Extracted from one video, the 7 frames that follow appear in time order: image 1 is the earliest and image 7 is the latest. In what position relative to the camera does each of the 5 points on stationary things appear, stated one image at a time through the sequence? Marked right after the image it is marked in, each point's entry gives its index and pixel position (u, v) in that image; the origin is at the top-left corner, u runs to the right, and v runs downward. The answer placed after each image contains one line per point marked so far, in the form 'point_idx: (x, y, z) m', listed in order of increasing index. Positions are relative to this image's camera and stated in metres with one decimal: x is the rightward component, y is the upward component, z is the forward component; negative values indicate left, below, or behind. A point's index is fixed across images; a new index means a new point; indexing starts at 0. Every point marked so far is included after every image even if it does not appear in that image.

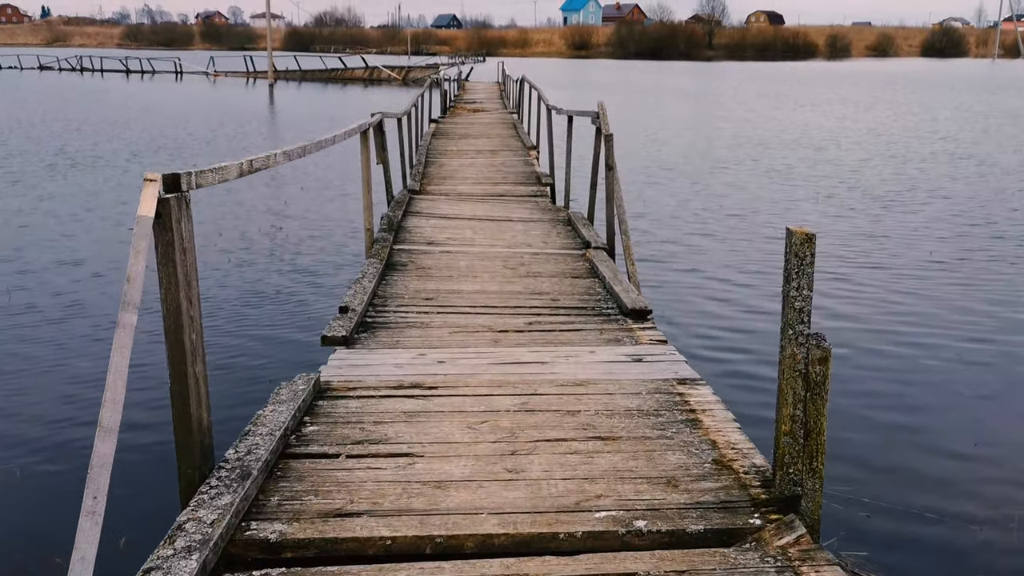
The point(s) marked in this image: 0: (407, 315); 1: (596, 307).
0: (-0.5, -0.1, +5.0) m
1: (+0.4, -0.1, +5.2) m
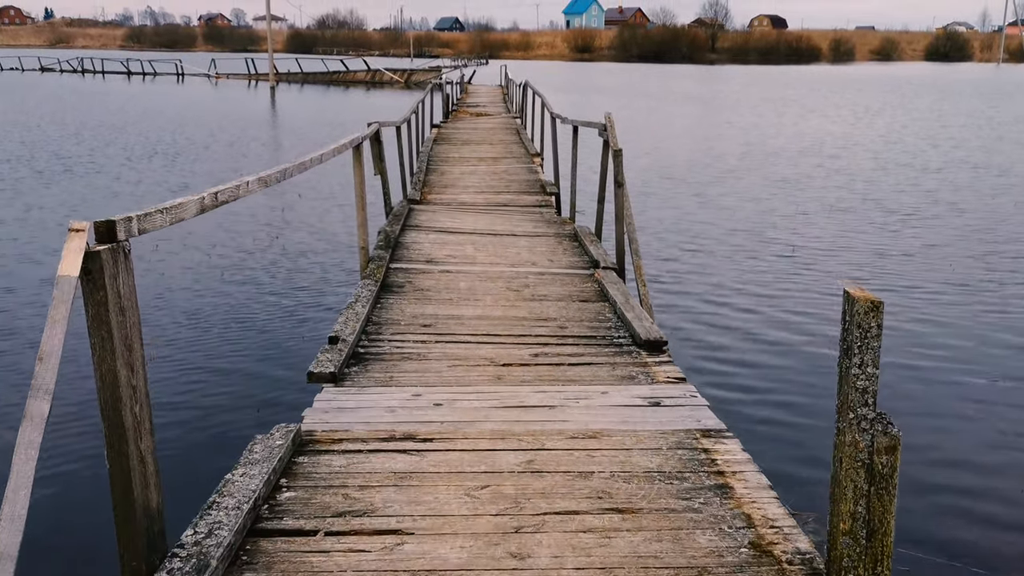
0: (-0.5, -0.2, +4.6) m
1: (+0.4, -0.2, +4.8) m
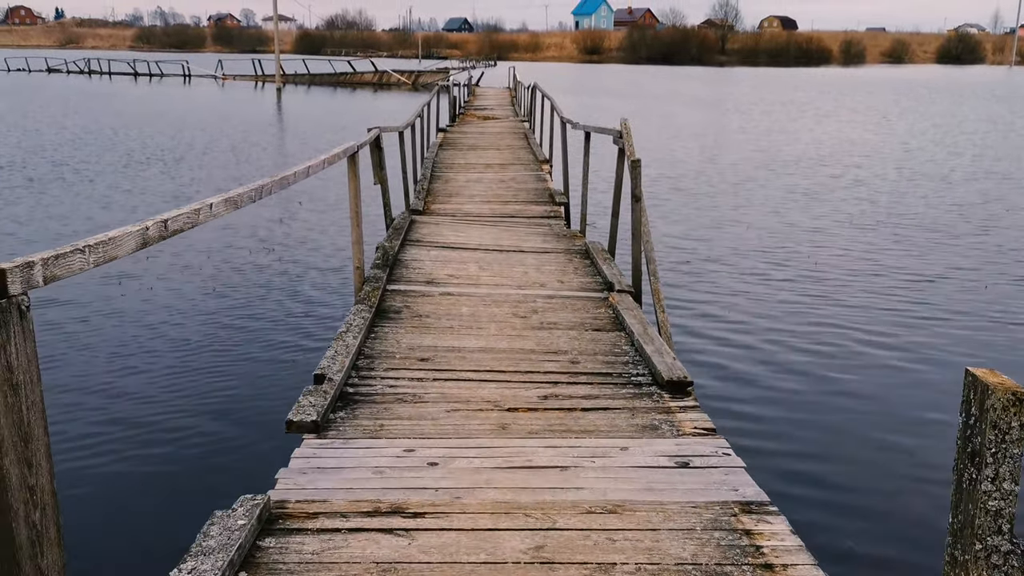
0: (-0.4, -0.4, +4.2) m
1: (+0.5, -0.3, +4.4) m
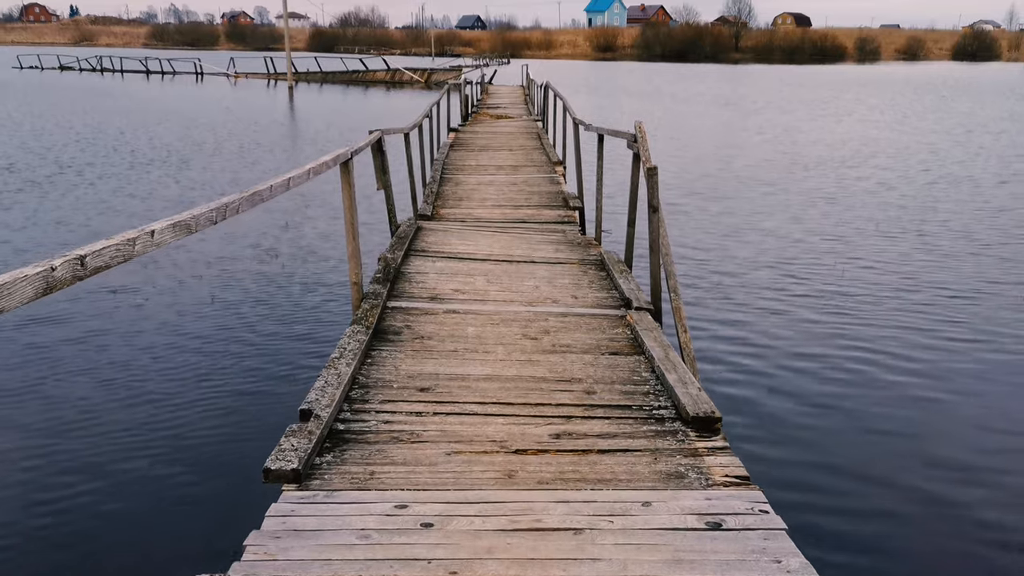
0: (-0.4, -0.5, +3.8) m
1: (+0.5, -0.4, +3.9) m
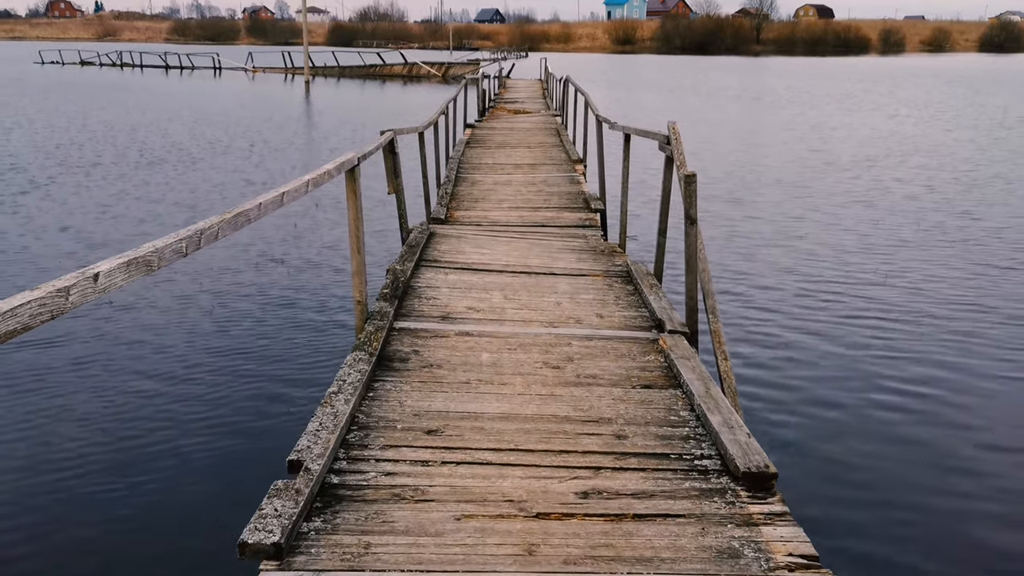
0: (-0.4, -0.6, +3.3) m
1: (+0.5, -0.5, +3.4) m
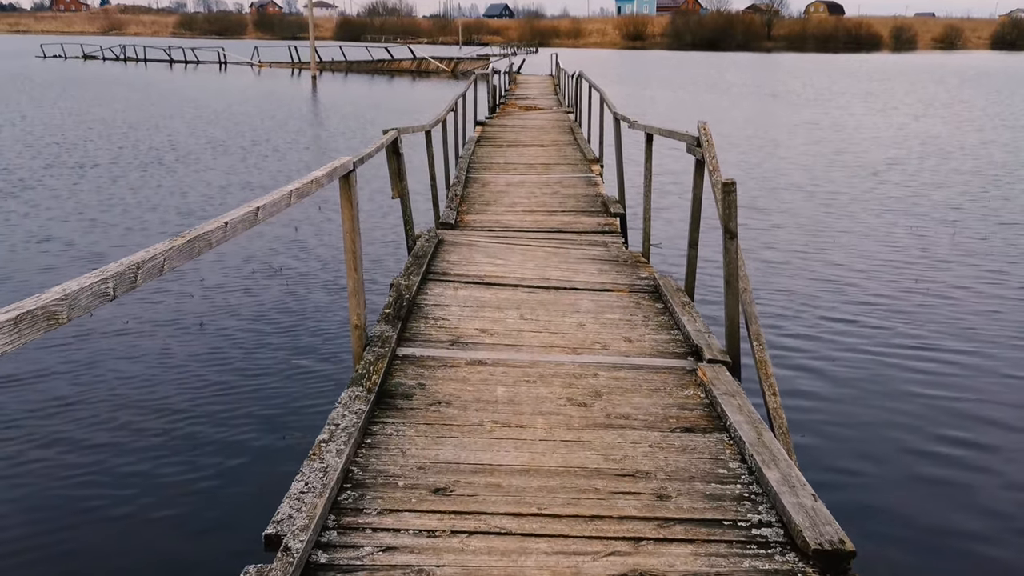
0: (-0.3, -0.6, +2.7) m
1: (+0.6, -0.6, +2.9) m
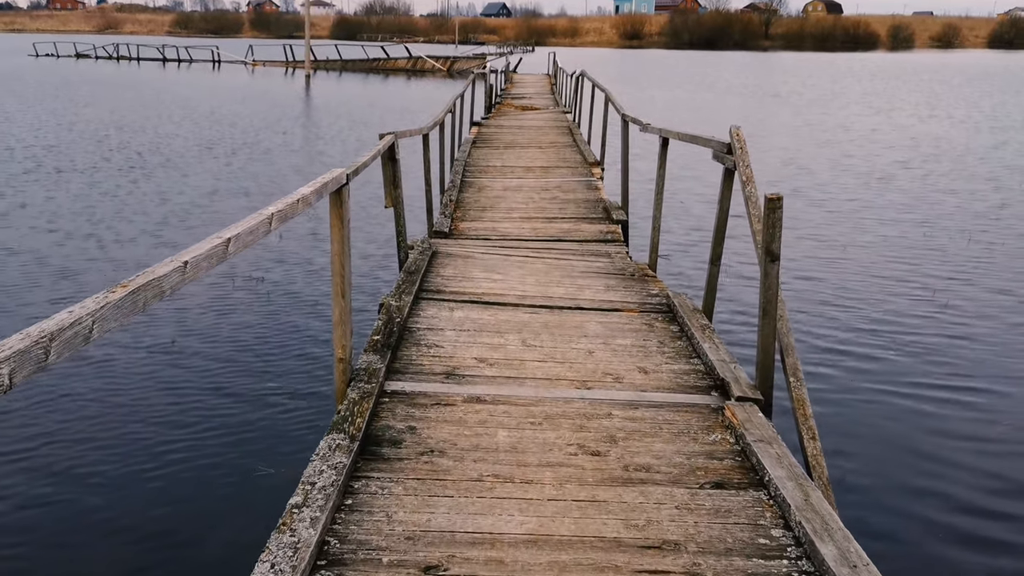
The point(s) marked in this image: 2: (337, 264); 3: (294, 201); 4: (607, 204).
0: (-0.3, -0.7, +2.2) m
1: (+0.6, -0.7, +2.4) m
2: (-0.6, +0.1, +3.7) m
3: (-0.6, +0.3, +3.1) m
4: (+0.8, +0.6, +8.5) m
